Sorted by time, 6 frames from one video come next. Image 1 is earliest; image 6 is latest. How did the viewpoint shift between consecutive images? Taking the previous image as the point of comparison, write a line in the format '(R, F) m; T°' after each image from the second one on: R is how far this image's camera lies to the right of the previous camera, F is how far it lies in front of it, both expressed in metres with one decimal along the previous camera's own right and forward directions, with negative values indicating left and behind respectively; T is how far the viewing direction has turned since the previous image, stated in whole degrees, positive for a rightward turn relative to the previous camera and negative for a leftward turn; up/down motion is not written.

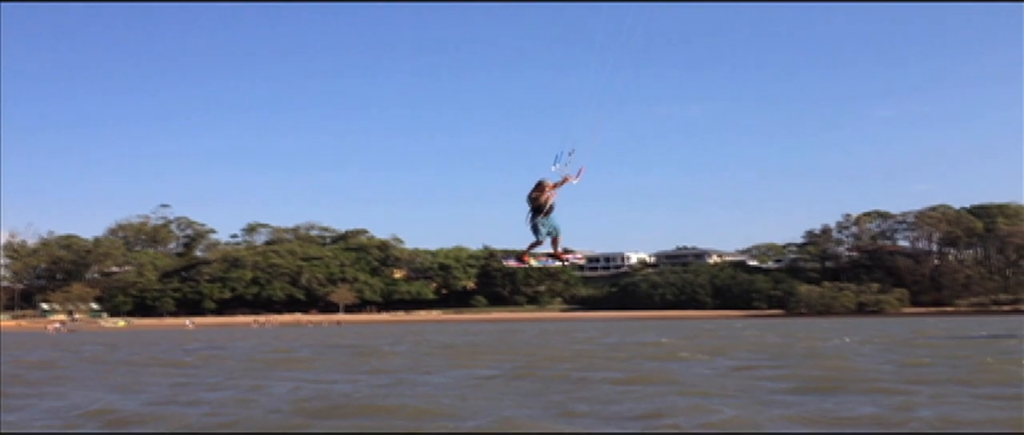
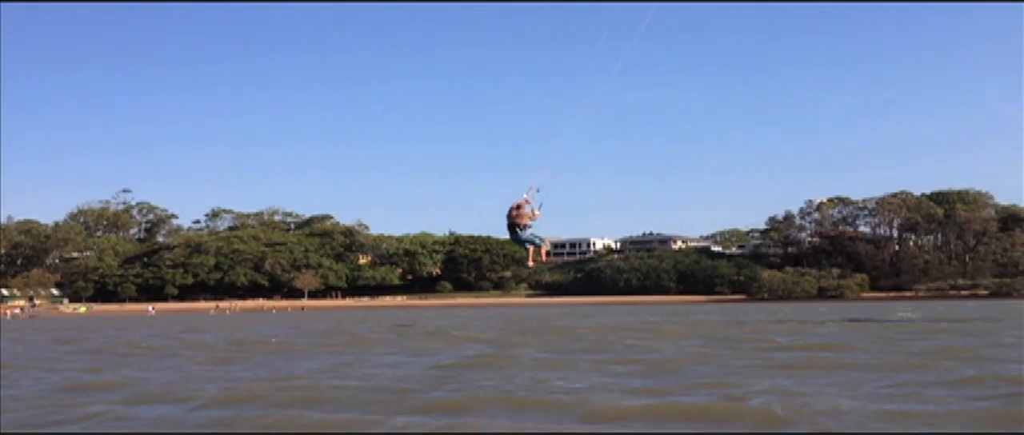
(0.0, 0.0) m; +2°
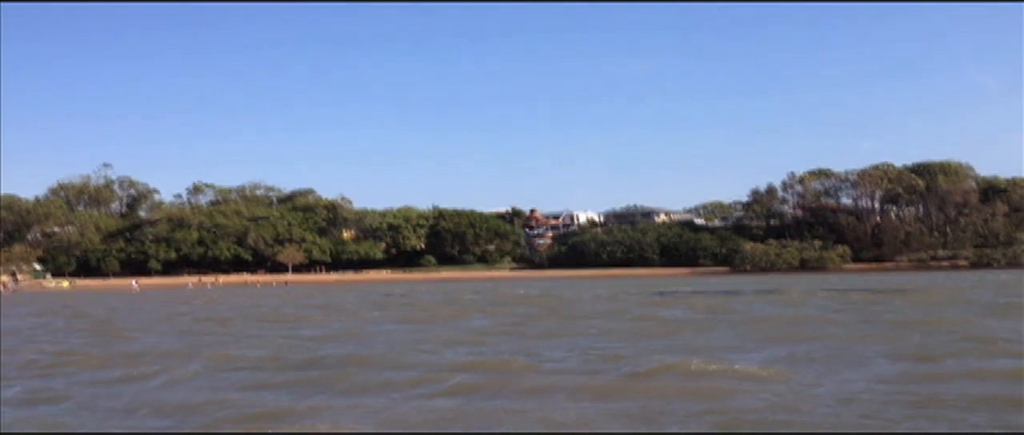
(0.0, 0.0) m; +1°
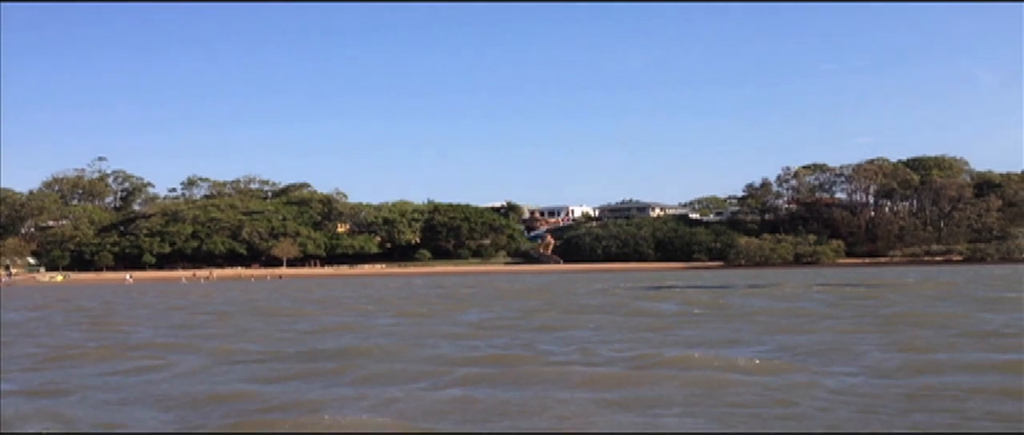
(-4.7, -12.9) m; -7°
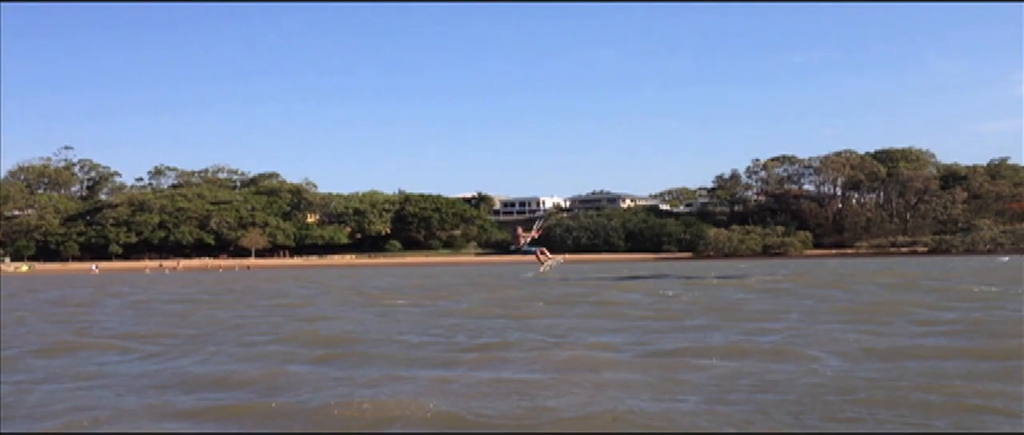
(-0.1, 0.0) m; +2°
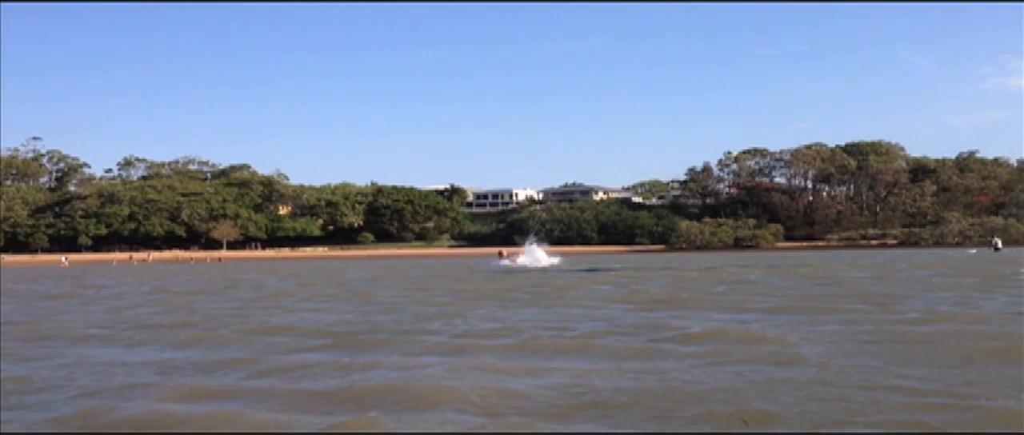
(-0.1, -0.1) m; +2°
